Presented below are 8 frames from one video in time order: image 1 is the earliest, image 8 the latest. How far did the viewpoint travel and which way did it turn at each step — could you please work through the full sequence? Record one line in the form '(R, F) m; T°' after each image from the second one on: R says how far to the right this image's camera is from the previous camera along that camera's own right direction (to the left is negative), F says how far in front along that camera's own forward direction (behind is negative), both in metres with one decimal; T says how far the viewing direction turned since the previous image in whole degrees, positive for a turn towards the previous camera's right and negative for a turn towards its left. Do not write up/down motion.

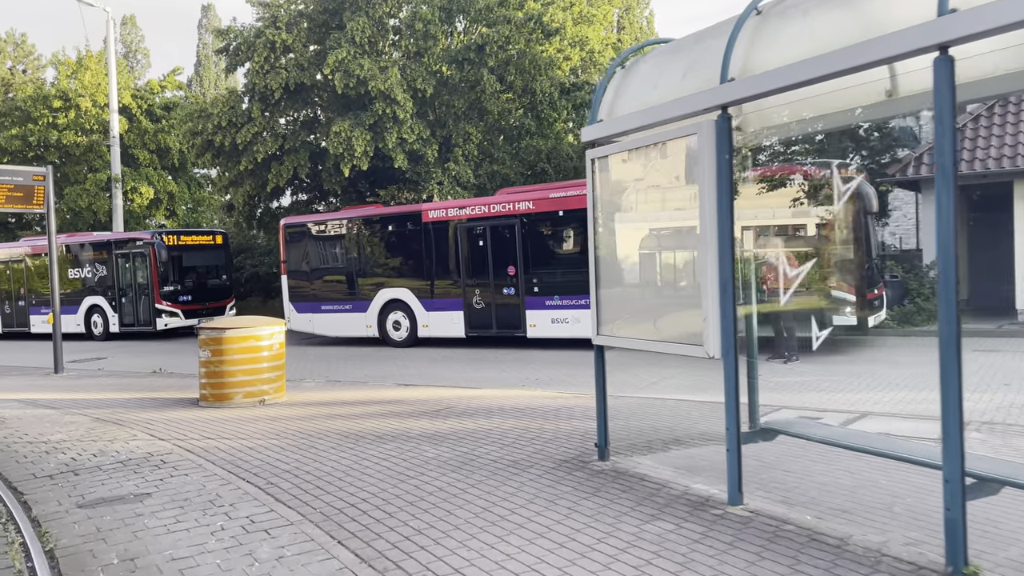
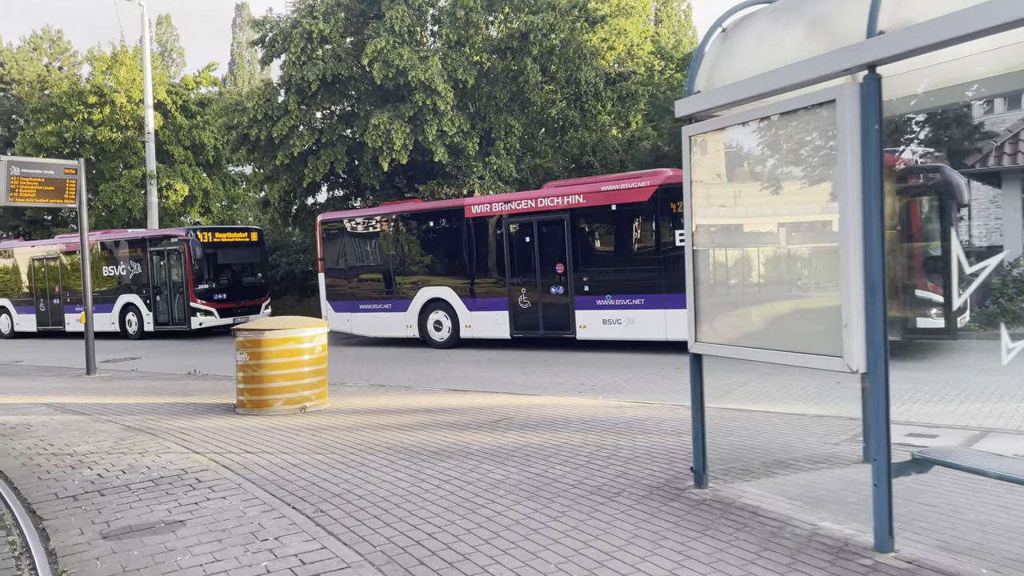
(-0.4, +0.8) m; -2°
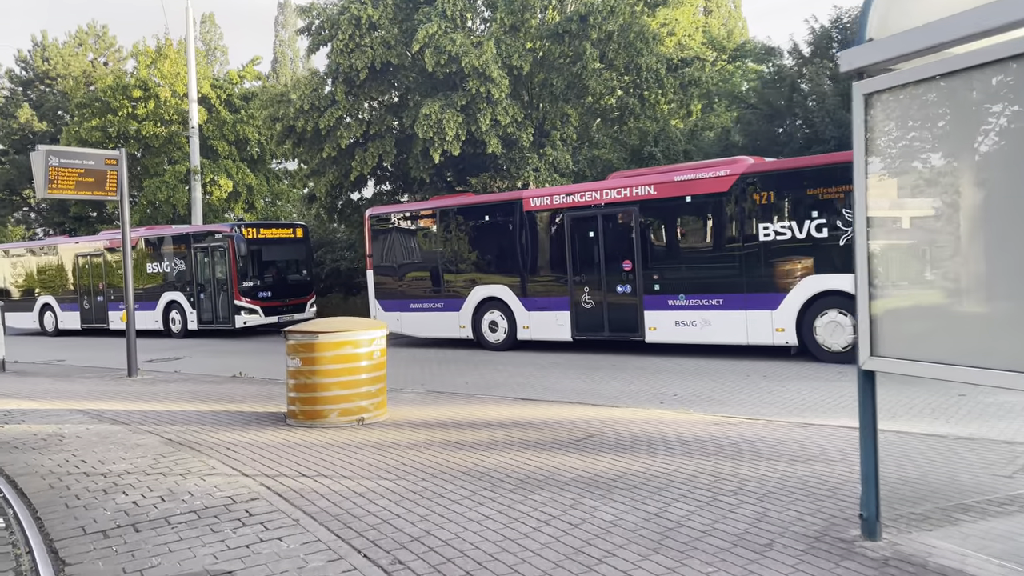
(-0.5, +1.0) m; -3°
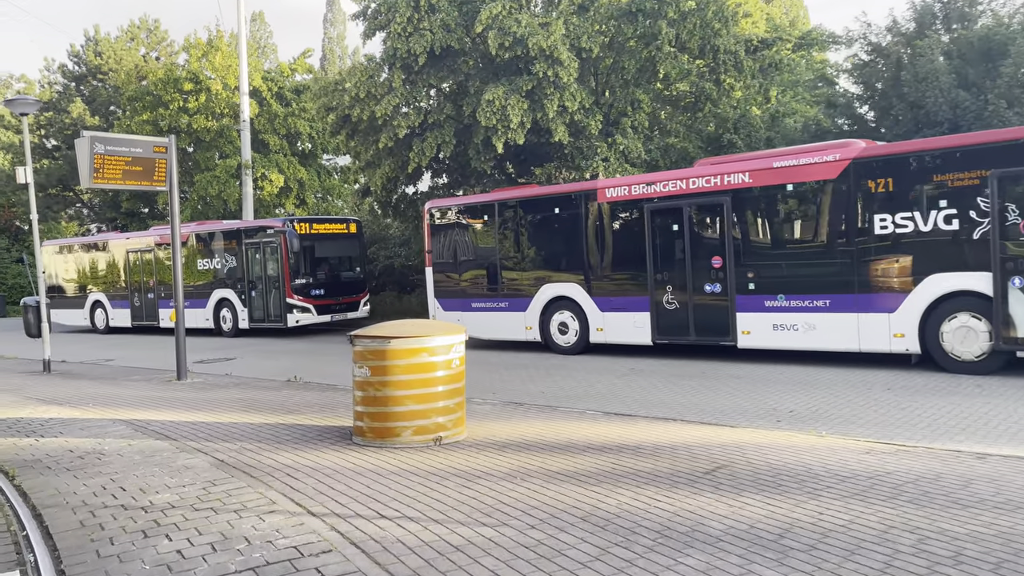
(-0.5, +1.2) m; -3°
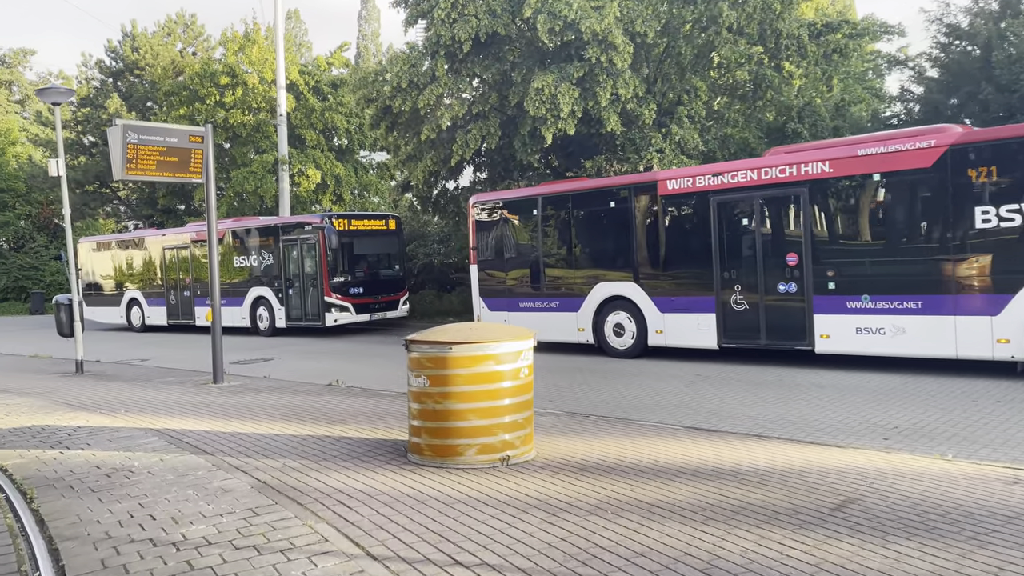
(-0.4, +0.8) m; -2°
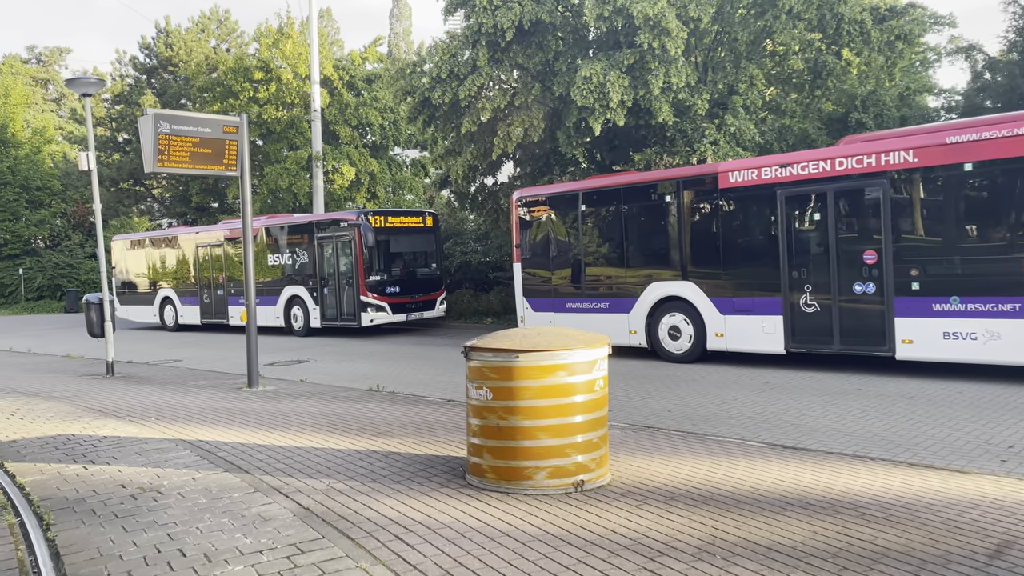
(-0.3, +0.7) m; -2°
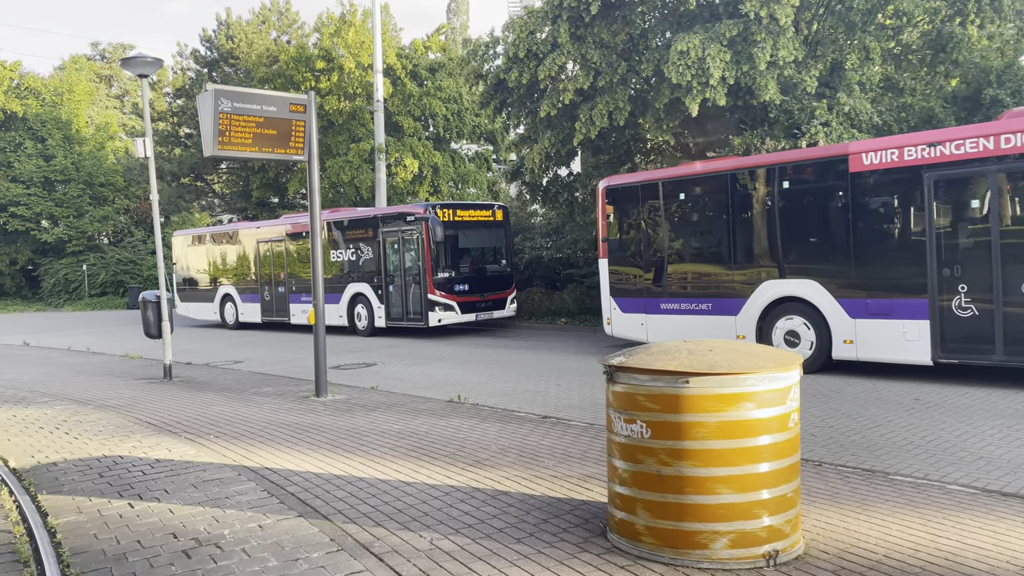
(-0.6, +1.3) m; -4°
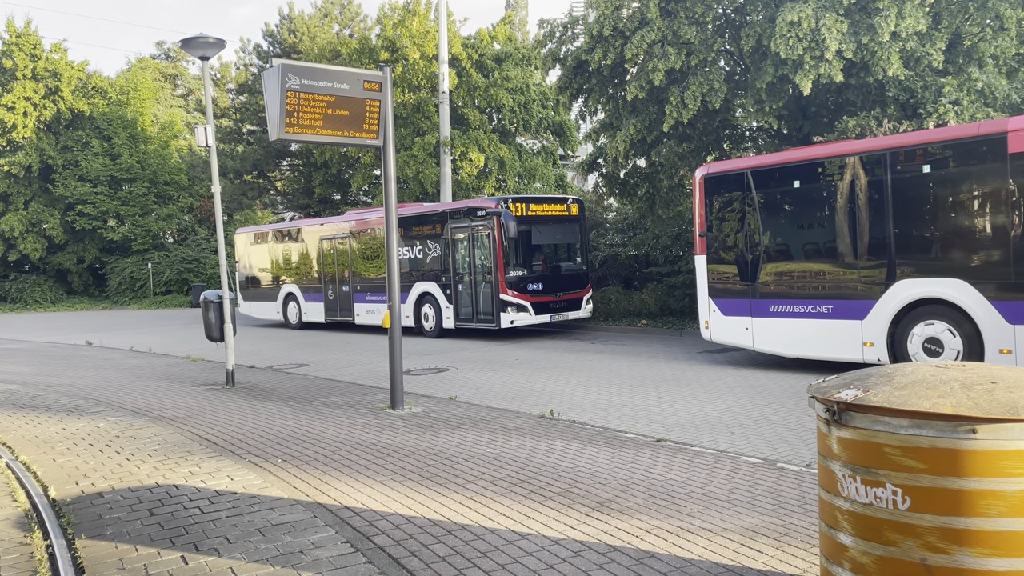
(-0.5, +1.2) m; -4°
